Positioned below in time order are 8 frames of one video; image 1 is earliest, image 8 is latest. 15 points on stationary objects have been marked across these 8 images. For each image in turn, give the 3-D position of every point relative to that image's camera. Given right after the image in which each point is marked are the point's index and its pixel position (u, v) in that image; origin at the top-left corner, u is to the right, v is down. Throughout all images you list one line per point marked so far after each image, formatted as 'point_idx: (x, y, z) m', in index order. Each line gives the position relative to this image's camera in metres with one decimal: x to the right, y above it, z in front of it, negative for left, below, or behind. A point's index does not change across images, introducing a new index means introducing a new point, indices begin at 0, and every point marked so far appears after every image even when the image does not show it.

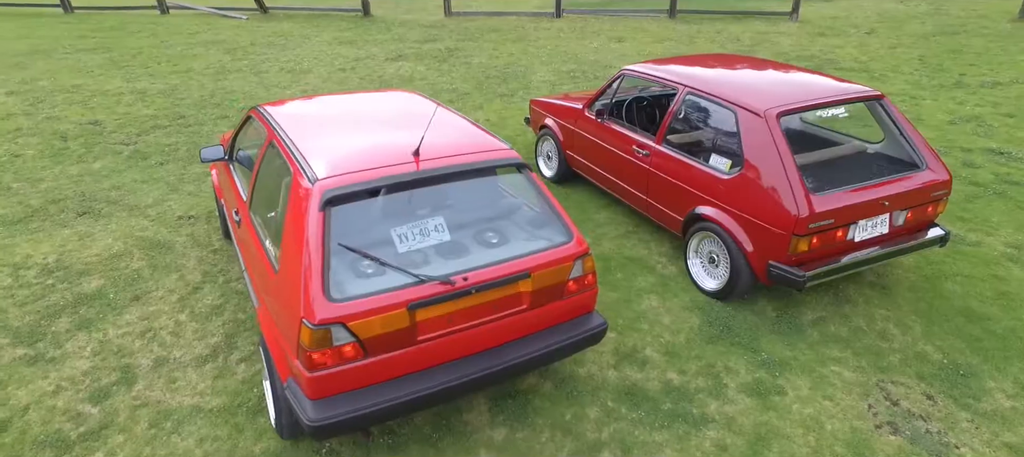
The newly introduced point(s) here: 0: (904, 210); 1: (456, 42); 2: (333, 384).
0: (+2.7, +0.1, +3.9) m
1: (-1.4, +4.8, +14.8) m
2: (-0.8, -0.7, +2.5) m
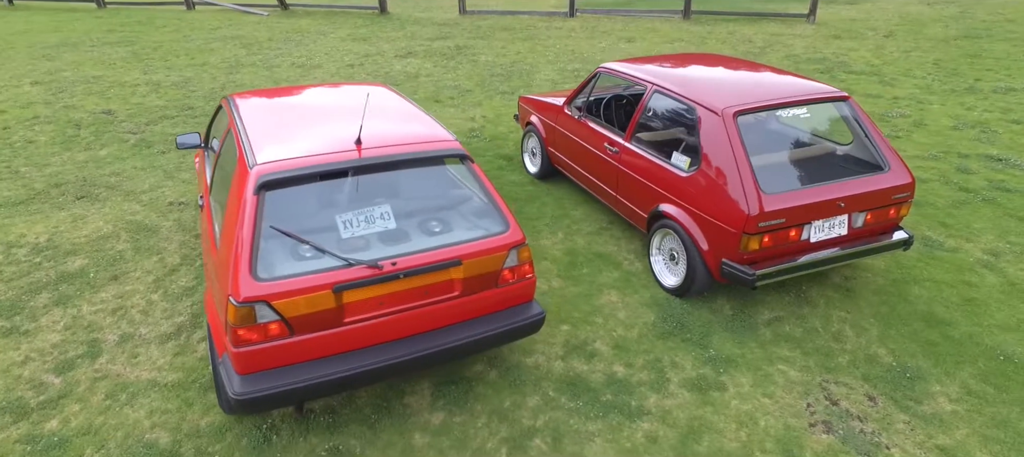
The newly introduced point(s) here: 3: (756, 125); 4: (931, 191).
0: (+2.4, +0.1, +3.8) m
1: (-1.2, +4.9, +14.9) m
2: (-1.2, -0.6, +2.6) m
3: (+1.7, +0.7, +4.0) m
4: (+4.3, +0.4, +5.8) m
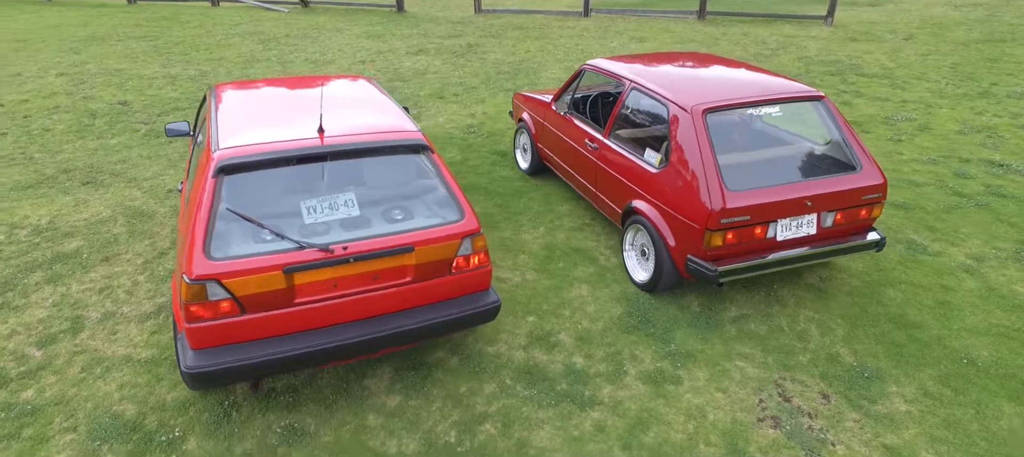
0: (+2.1, +0.1, +3.8) m
1: (-0.9, +5.0, +15.0) m
2: (-1.5, -0.5, +2.8) m
3: (+1.5, +0.7, +4.0) m
4: (+4.1, +0.3, +5.7) m
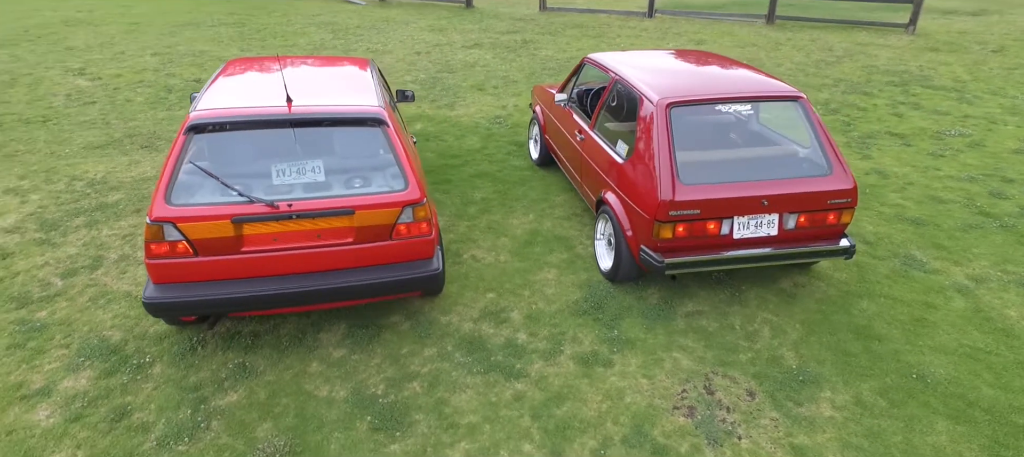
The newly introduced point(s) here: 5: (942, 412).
0: (+1.9, +0.1, +3.7) m
1: (+0.6, +5.2, +15.2) m
2: (-1.9, -0.2, +3.1) m
3: (+1.3, +0.8, +4.0) m
4: (+4.1, +0.2, +5.4) m
5: (+2.3, -1.0, +3.1) m
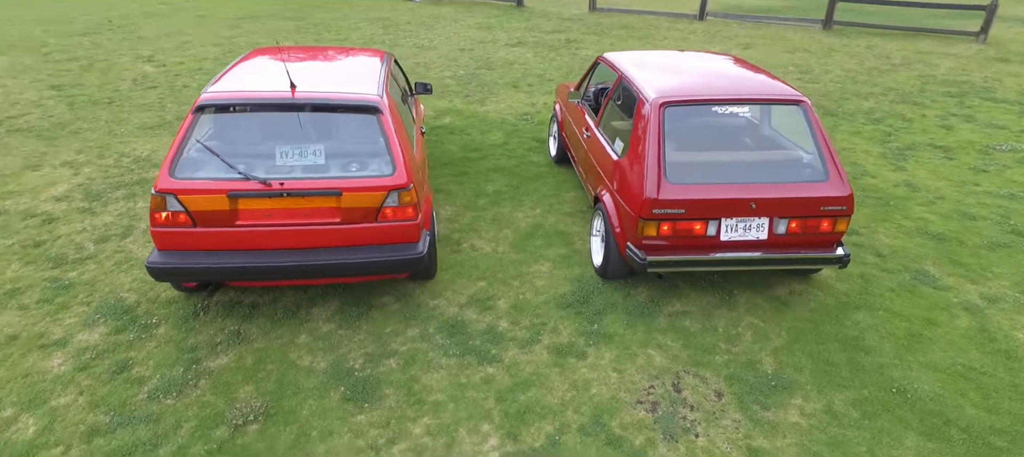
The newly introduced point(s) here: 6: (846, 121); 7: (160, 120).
0: (+1.8, +0.1, +3.7) m
1: (+1.8, +5.2, +15.2) m
2: (-2.0, -0.1, +3.4) m
3: (+1.2, +0.8, +4.0) m
4: (+4.1, 0.0, +5.1) m
5: (+2.1, -1.0, +3.0) m
6: (+4.9, +1.6, +8.4) m
7: (-5.2, +1.6, +8.3) m
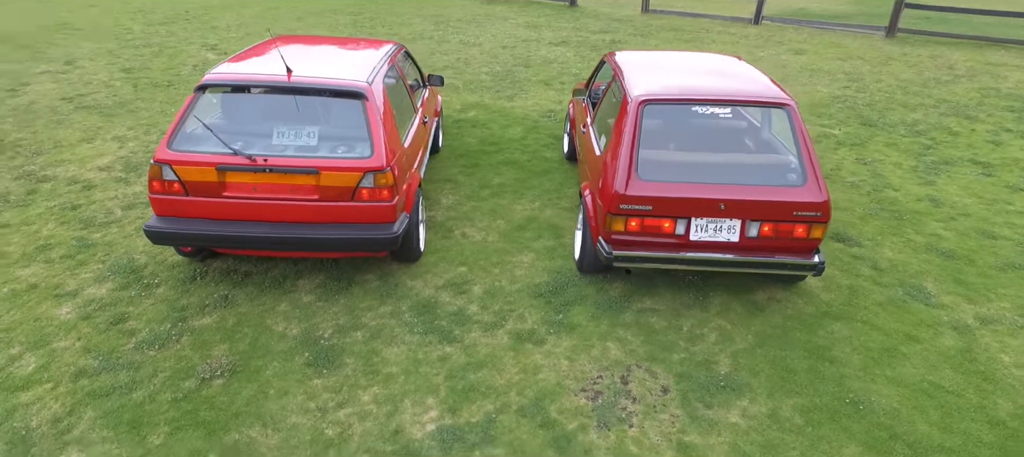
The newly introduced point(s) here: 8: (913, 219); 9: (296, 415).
0: (+1.6, +0.1, +3.6) m
1: (+3.0, +5.1, +15.1) m
2: (-2.2, +0.1, +3.7) m
3: (+1.1, +0.8, +4.0) m
4: (+4.0, -0.2, +4.8) m
5: (+1.8, -1.1, +2.9) m
6: (+5.3, +1.4, +8.0) m
7: (-4.8, +2.0, +8.9) m
8: (+3.7, +0.1, +5.3) m
9: (-1.2, -1.0, +3.1) m
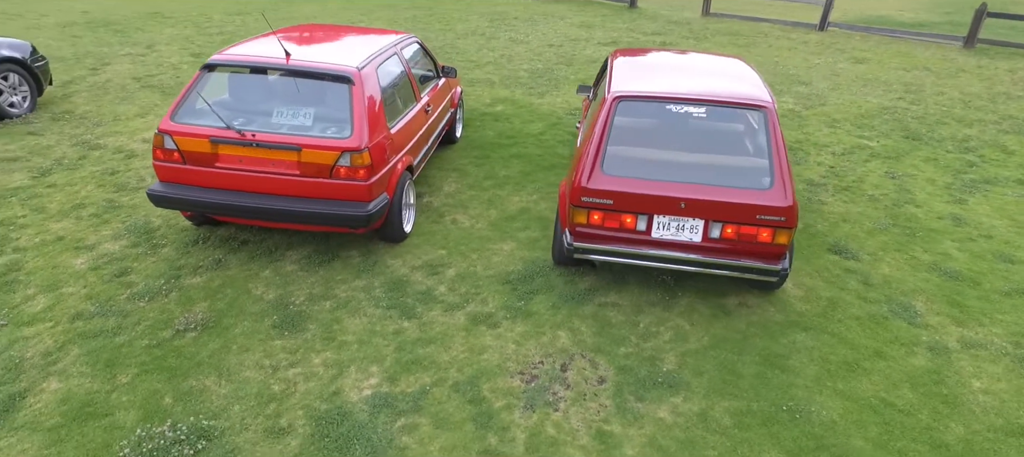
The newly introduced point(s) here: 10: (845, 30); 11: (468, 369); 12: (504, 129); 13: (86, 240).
0: (+1.3, 0.0, +3.6) m
1: (+4.3, +4.9, +14.8) m
2: (-2.5, +0.4, +4.1) m
3: (+1.0, +0.8, +4.0) m
4: (+3.9, -0.3, +4.5) m
5: (+1.4, -1.1, +2.8) m
6: (+5.5, +1.1, +7.5) m
7: (-4.3, +2.4, +9.5) m
8: (+3.7, -0.1, +5.0) m
9: (-1.5, -0.8, +3.3) m
10: (+9.3, +5.6, +15.9) m
11: (-0.3, -0.8, +3.4) m
12: (-0.1, +1.4, +7.8) m
13: (-3.4, -0.1, +4.6) m
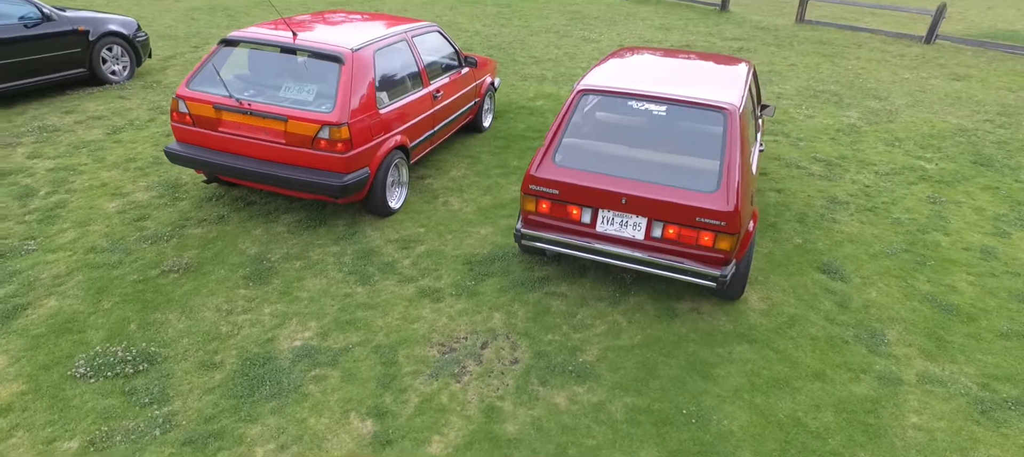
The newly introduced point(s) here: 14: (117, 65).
0: (+0.9, +0.1, +3.5) m
1: (+6.1, +4.5, +14.1) m
2: (-2.7, +0.7, +4.6) m
3: (+0.7, +0.8, +4.0) m
4: (+3.6, -0.6, +4.1) m
5: (+0.8, -1.1, +2.8) m
6: (+5.8, +0.7, +6.8) m
7: (-3.4, +2.9, +10.2) m
8: (+3.5, -0.3, +4.6) m
9: (-2.0, -0.5, +3.7) m
10: (+11.2, +4.7, +14.4) m
11: (-0.7, -0.7, +3.6) m
12: (+0.3, +1.5, +7.9) m
13: (-3.6, +0.4, +5.2) m
14: (-6.2, +2.6, +9.0) m
